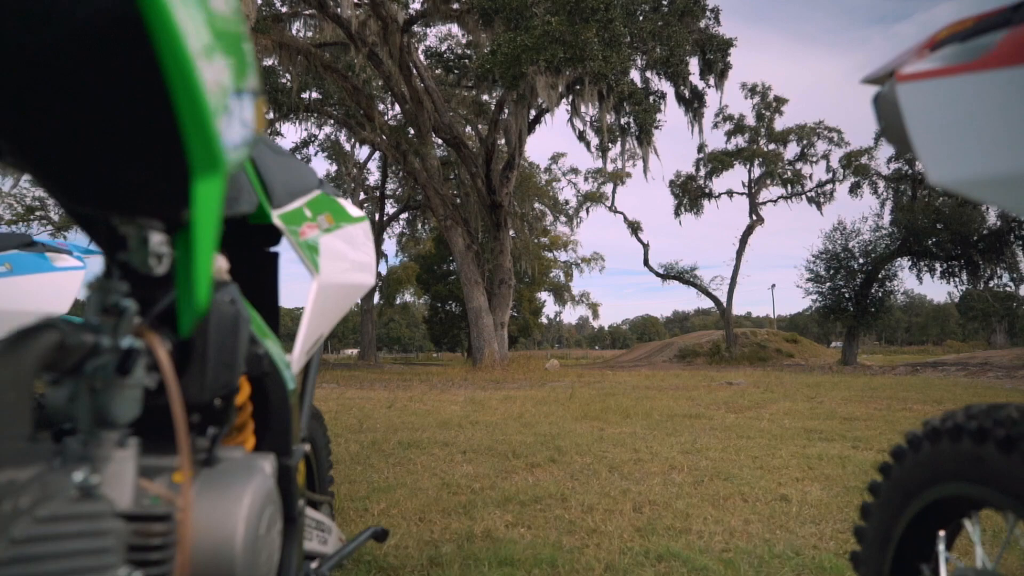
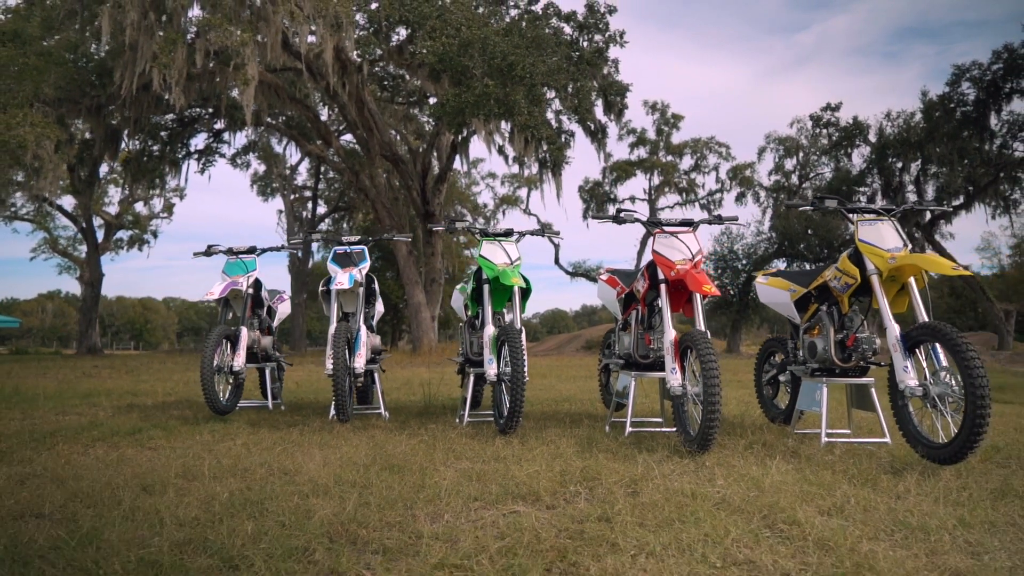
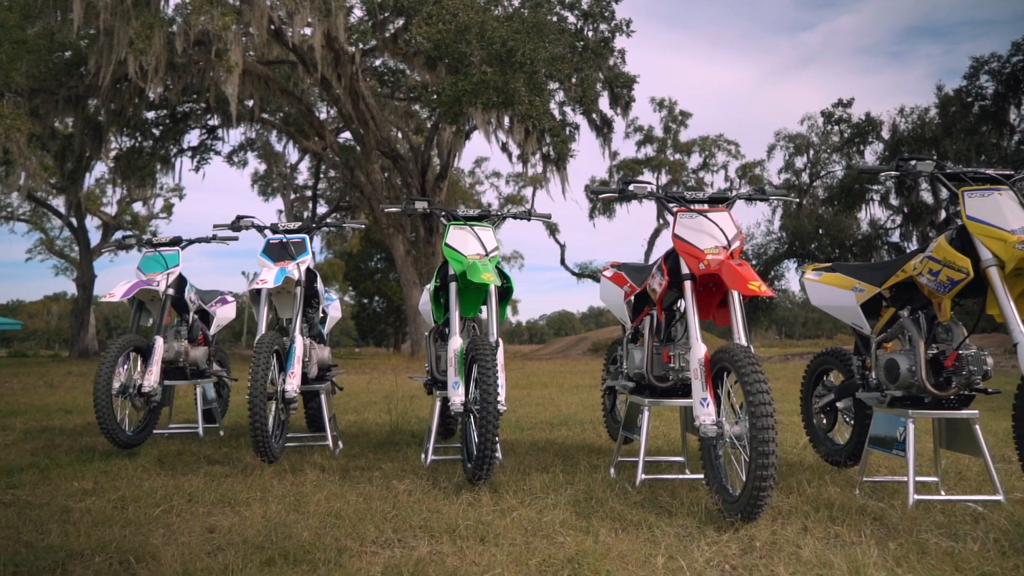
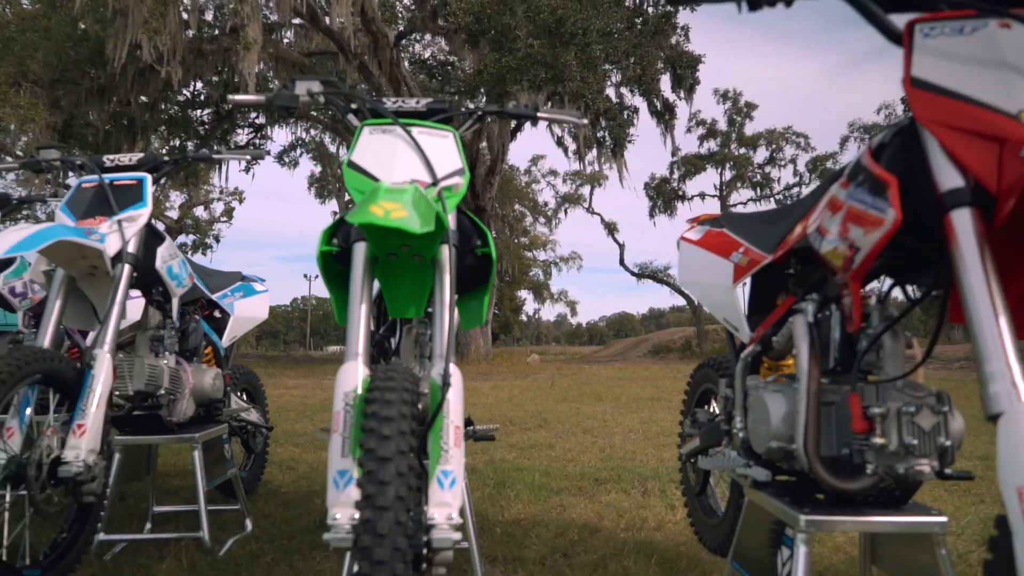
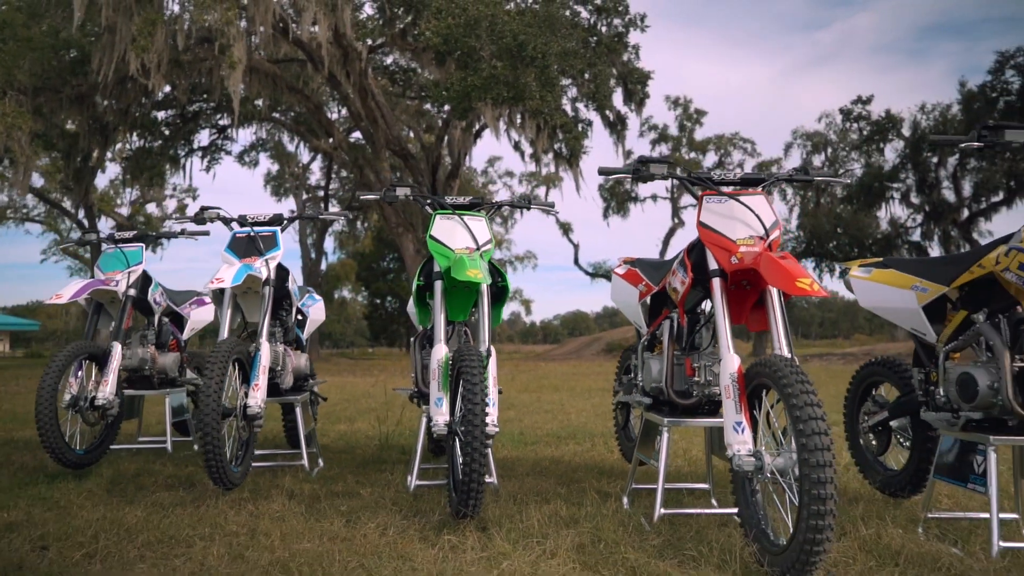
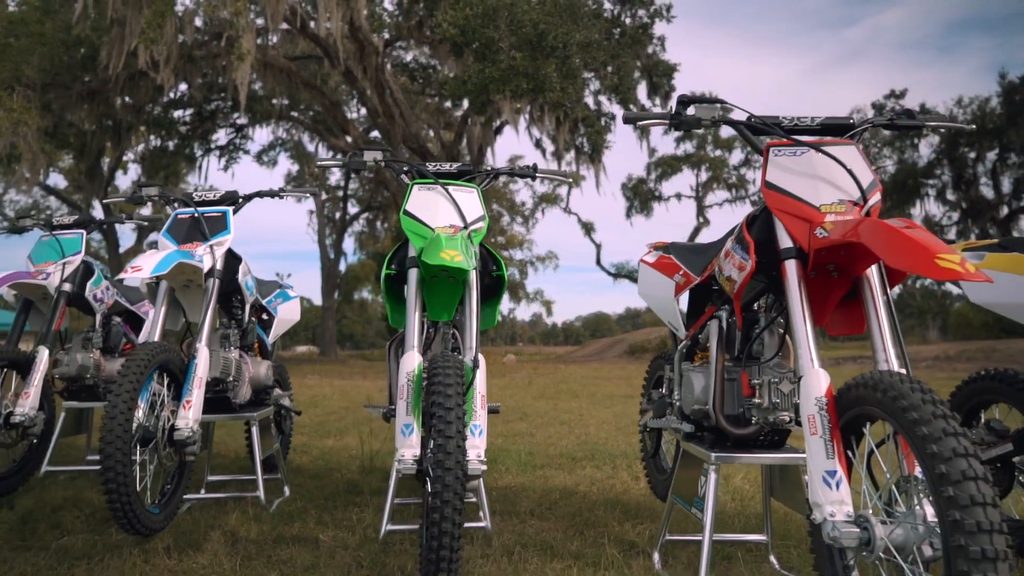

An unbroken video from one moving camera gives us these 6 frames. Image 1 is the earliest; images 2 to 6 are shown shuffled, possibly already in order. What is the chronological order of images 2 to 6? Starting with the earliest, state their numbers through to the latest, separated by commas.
4, 6, 5, 3, 2
